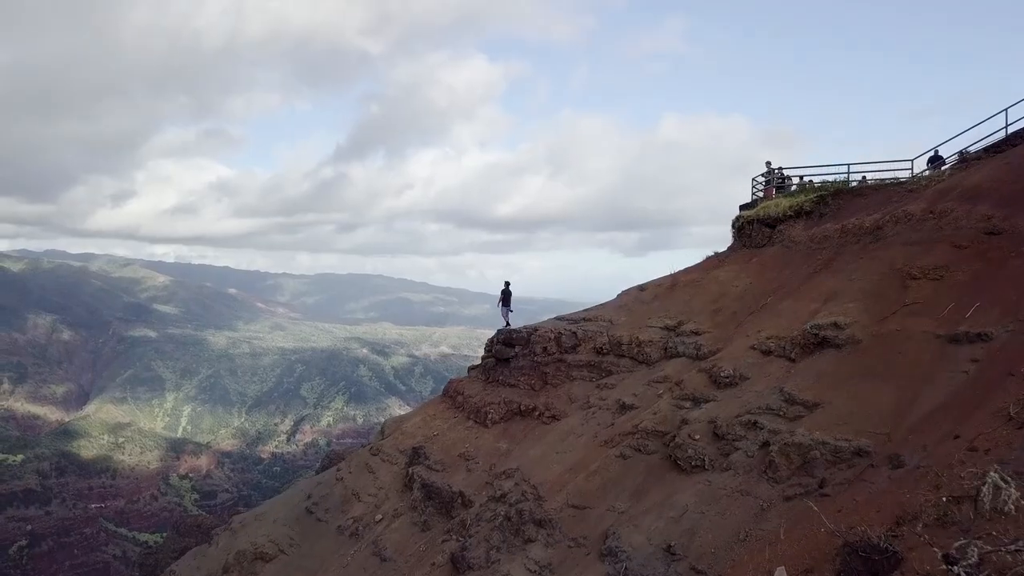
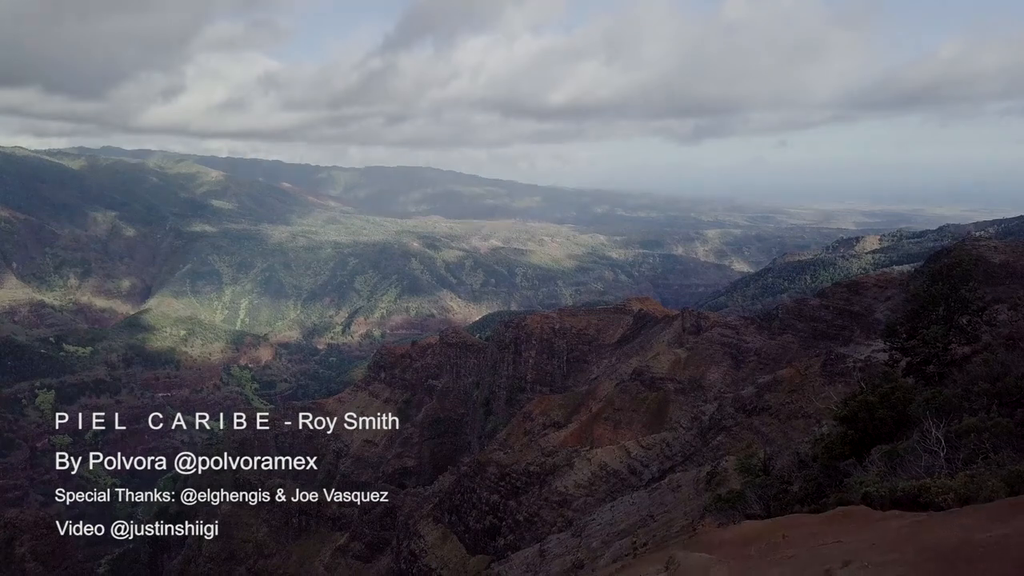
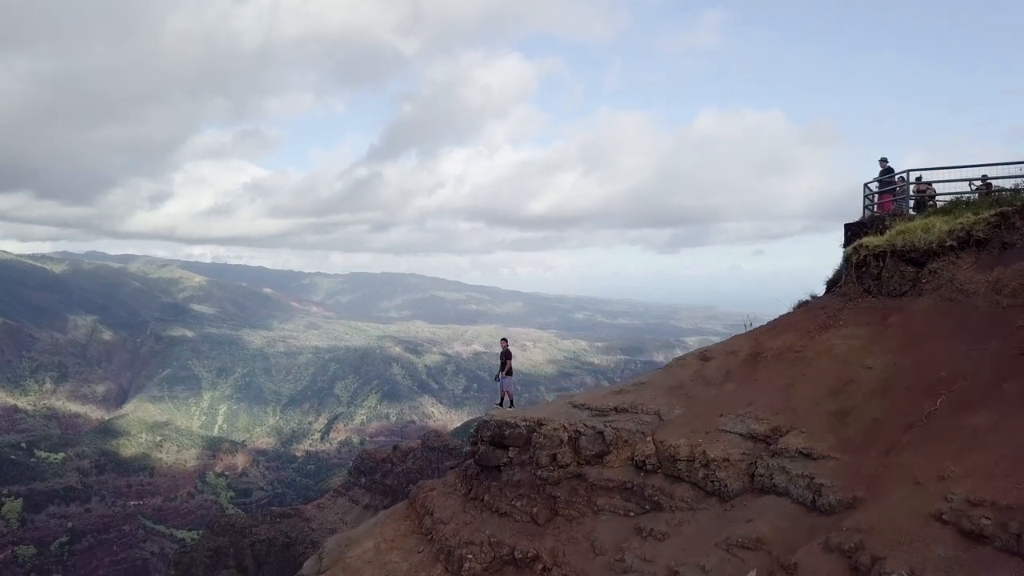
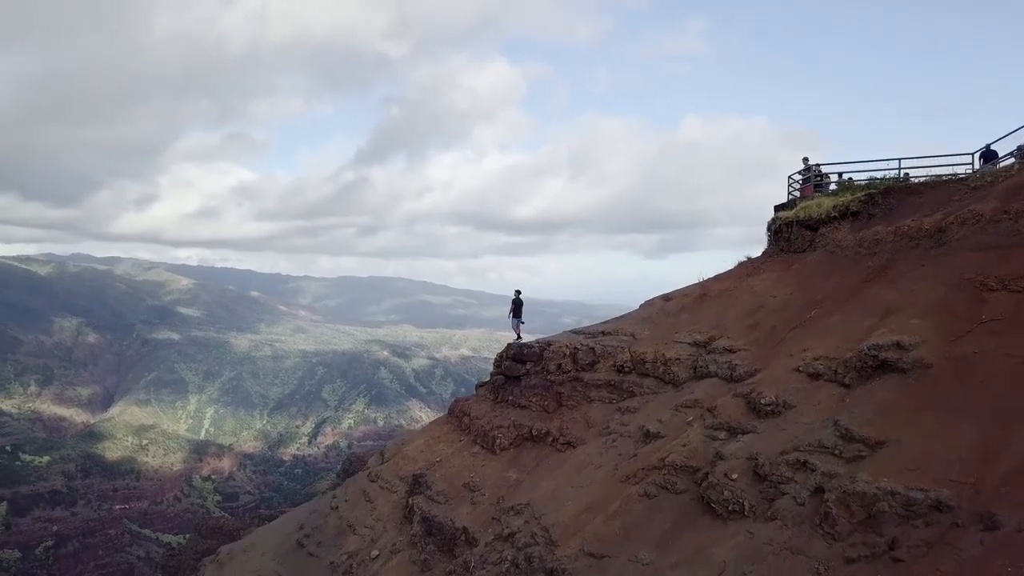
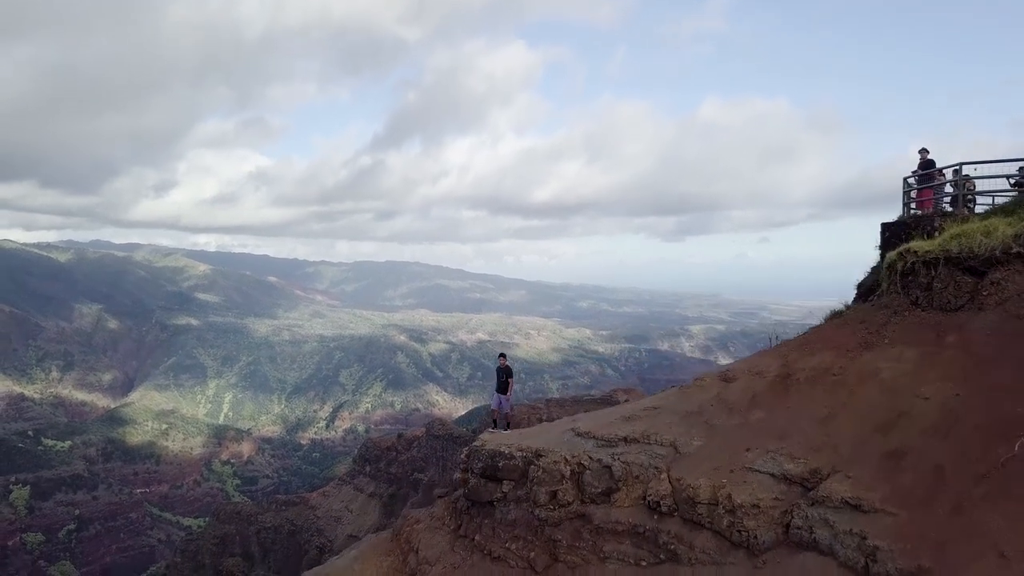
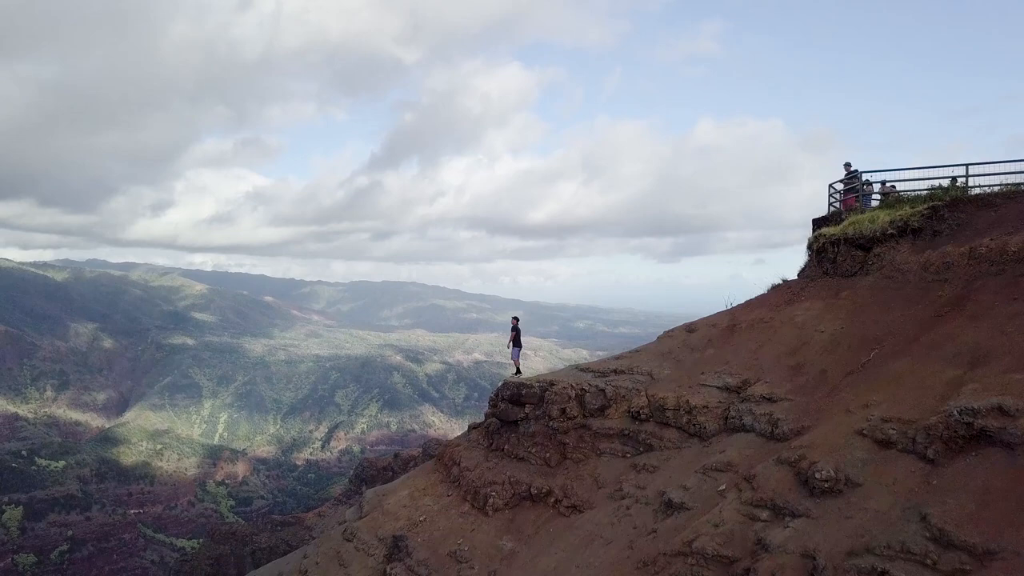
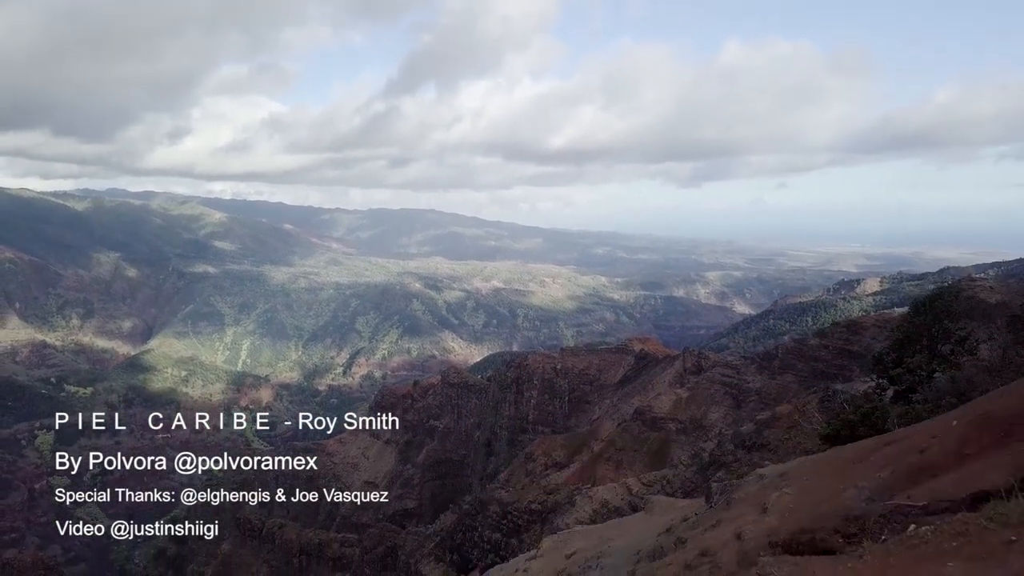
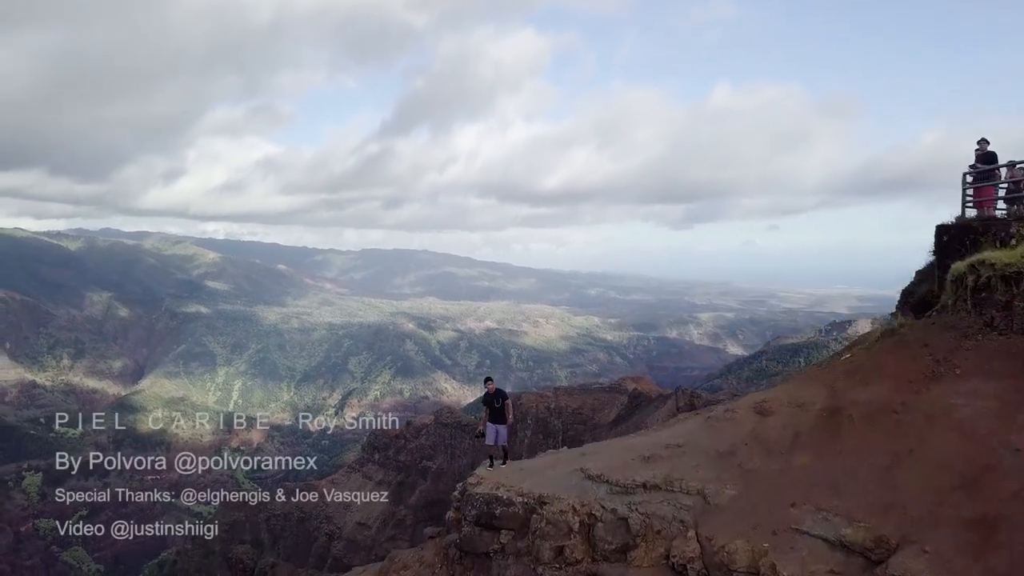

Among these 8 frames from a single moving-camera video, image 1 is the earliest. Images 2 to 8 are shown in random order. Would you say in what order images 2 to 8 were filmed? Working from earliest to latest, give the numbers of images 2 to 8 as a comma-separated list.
4, 6, 3, 5, 8, 7, 2
